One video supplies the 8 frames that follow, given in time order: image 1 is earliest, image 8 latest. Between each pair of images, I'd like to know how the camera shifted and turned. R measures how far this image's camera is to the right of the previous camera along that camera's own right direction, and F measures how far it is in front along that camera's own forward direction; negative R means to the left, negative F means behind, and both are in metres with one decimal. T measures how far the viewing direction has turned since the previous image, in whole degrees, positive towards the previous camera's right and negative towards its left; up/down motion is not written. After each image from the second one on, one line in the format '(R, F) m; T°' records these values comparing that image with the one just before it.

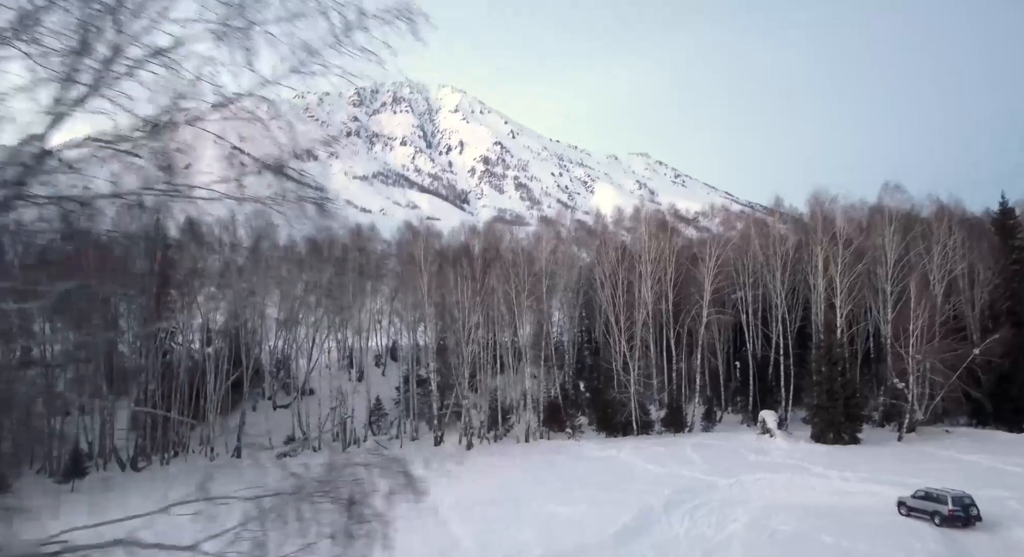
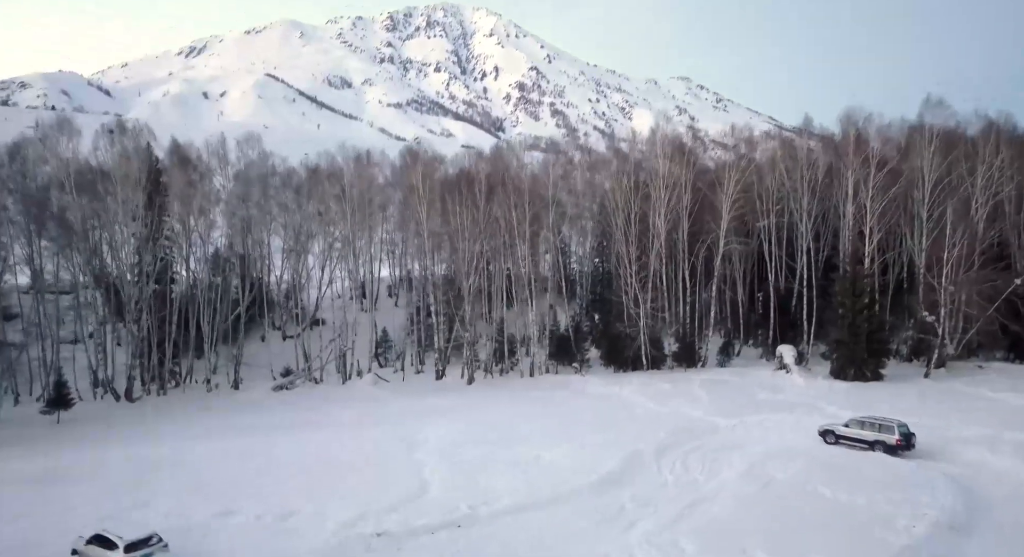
(+1.6, +2.0) m; -3°
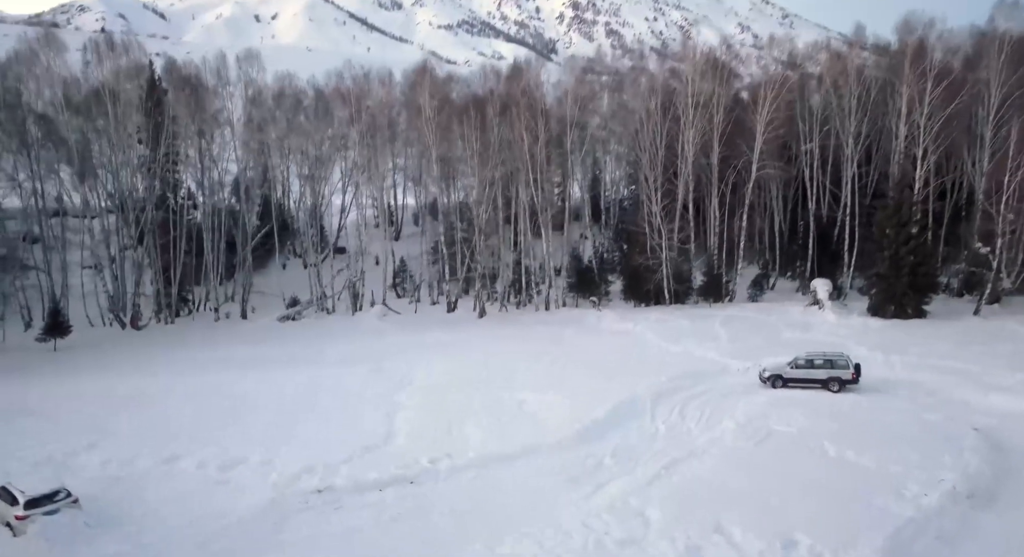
(+1.7, +1.8) m; -4°
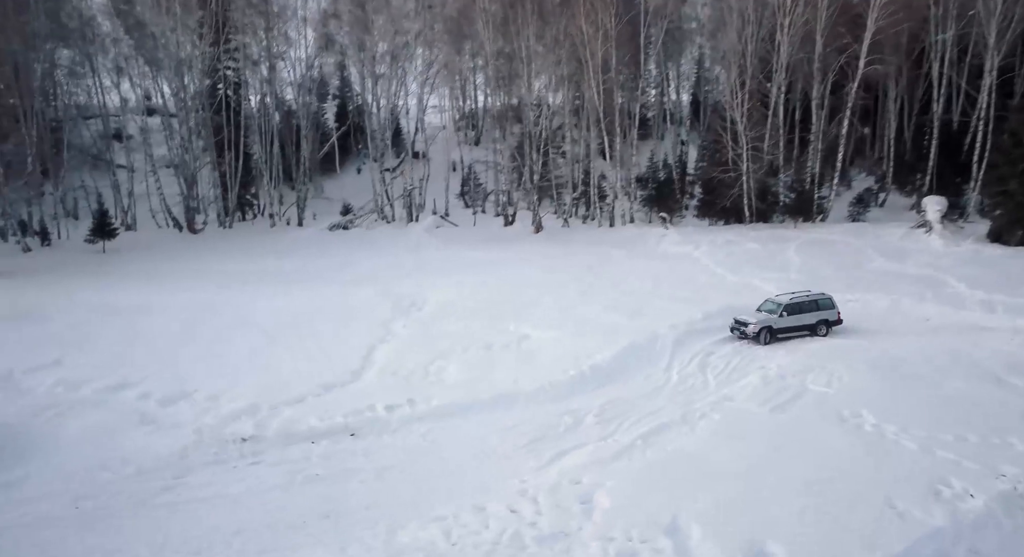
(+2.6, +2.5) m; -9°
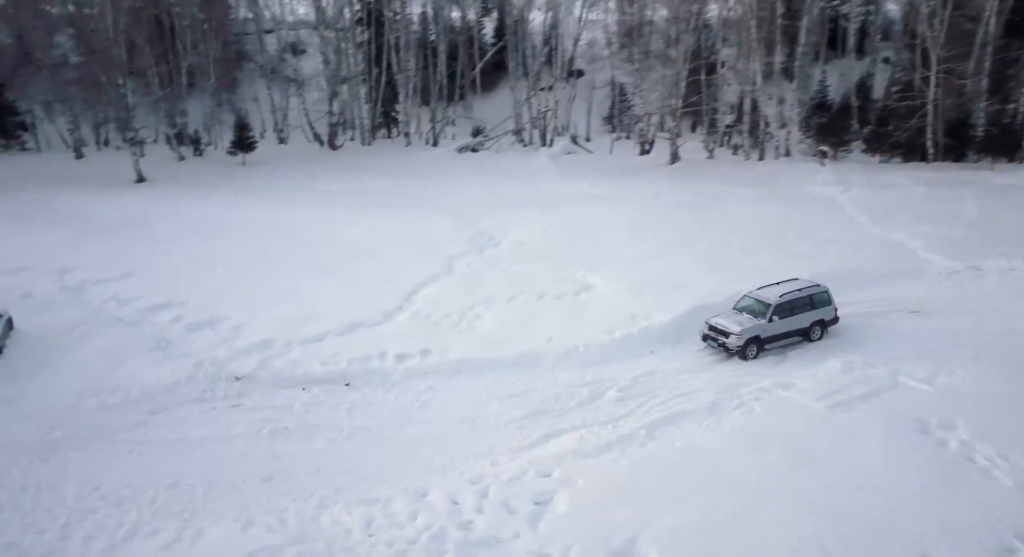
(+2.6, +2.0) m; -14°
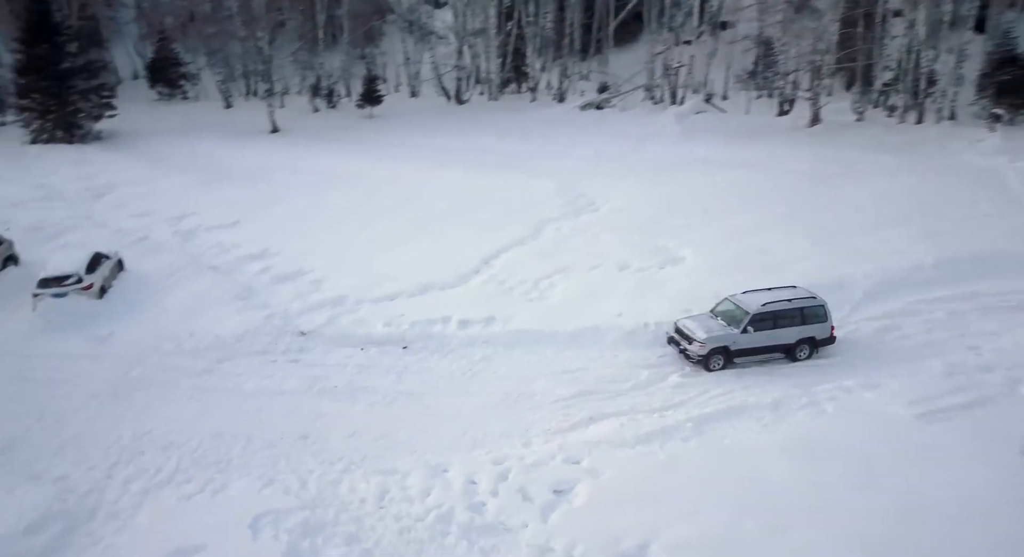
(+1.2, +0.7) m; -11°
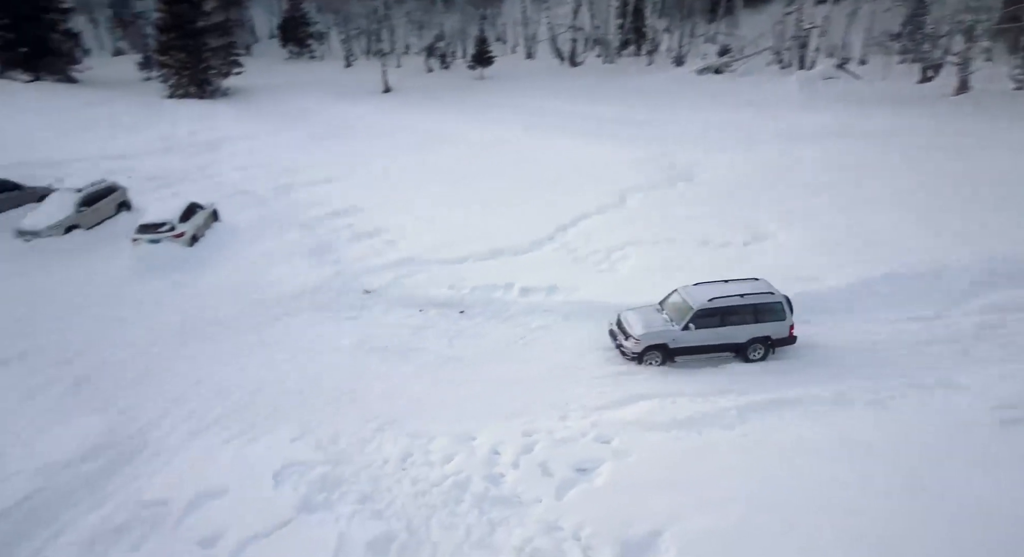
(+0.9, +0.3) m; -10°
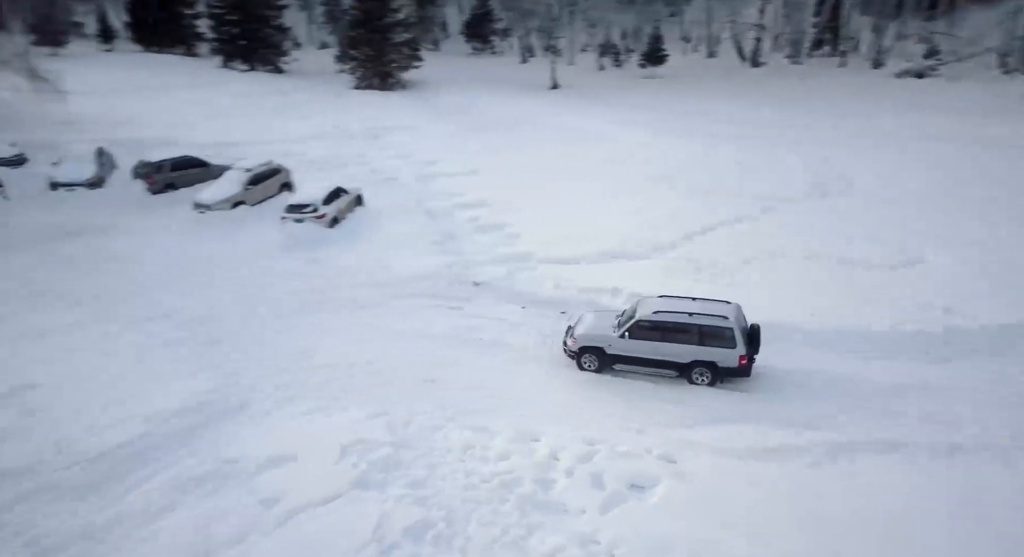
(+1.1, +0.1) m; -14°
